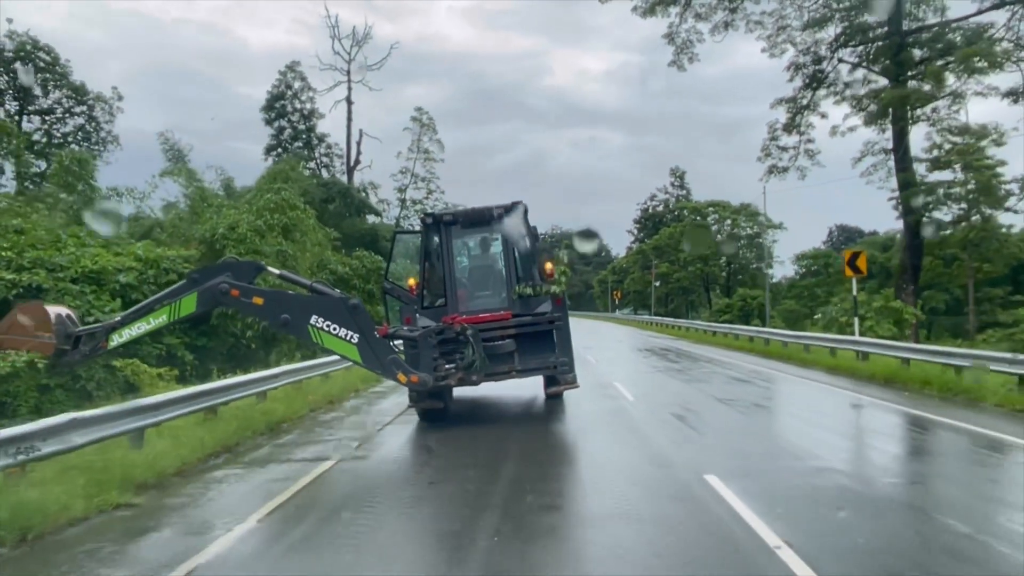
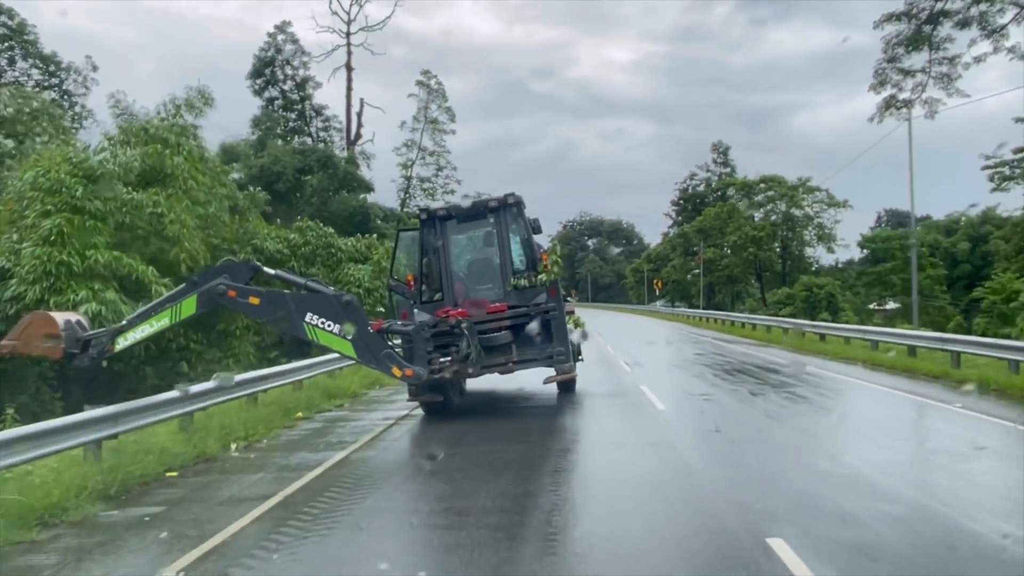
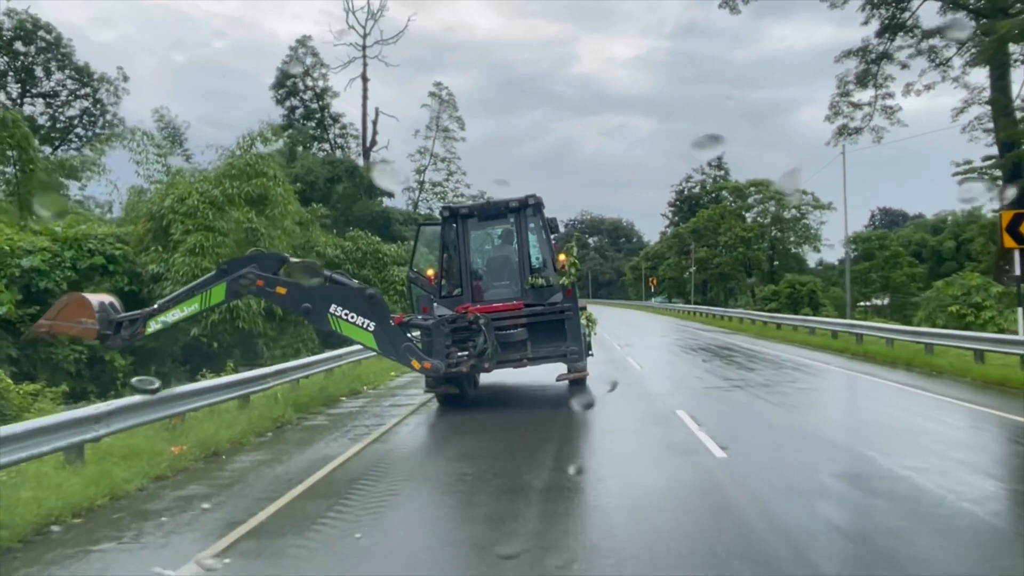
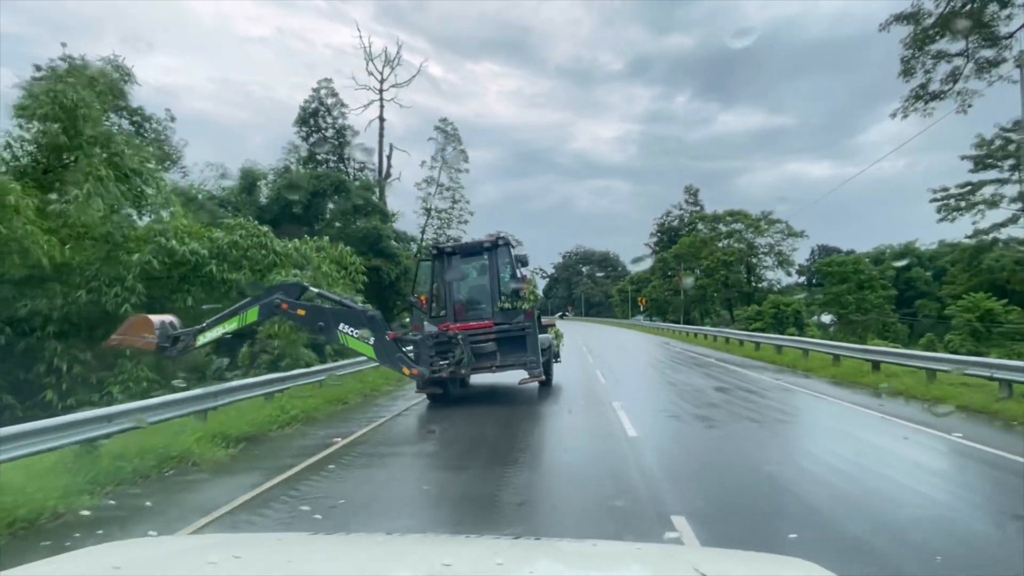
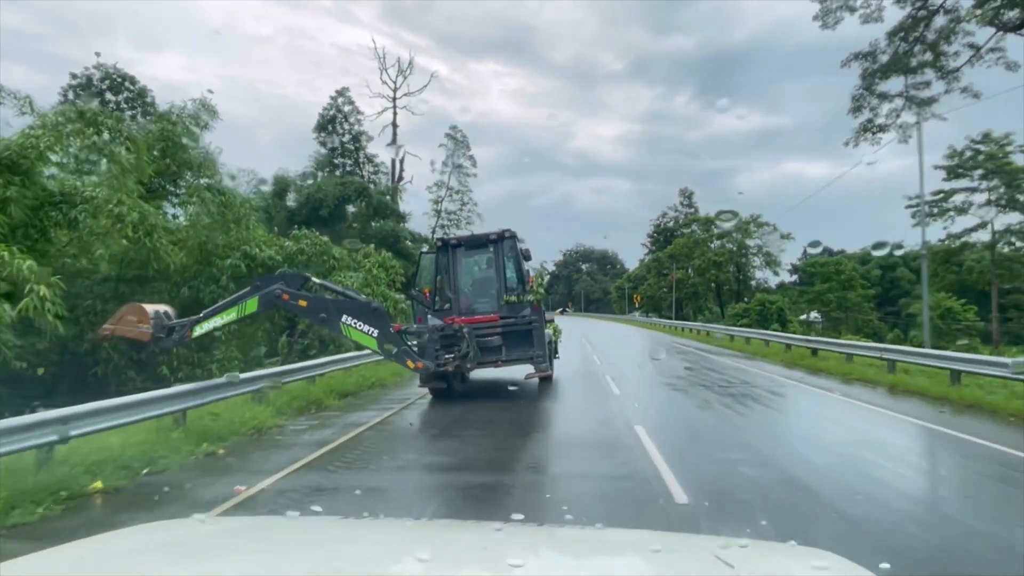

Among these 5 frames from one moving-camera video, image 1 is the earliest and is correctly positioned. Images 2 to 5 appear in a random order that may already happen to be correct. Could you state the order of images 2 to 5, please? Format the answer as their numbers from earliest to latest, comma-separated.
3, 2, 5, 4
